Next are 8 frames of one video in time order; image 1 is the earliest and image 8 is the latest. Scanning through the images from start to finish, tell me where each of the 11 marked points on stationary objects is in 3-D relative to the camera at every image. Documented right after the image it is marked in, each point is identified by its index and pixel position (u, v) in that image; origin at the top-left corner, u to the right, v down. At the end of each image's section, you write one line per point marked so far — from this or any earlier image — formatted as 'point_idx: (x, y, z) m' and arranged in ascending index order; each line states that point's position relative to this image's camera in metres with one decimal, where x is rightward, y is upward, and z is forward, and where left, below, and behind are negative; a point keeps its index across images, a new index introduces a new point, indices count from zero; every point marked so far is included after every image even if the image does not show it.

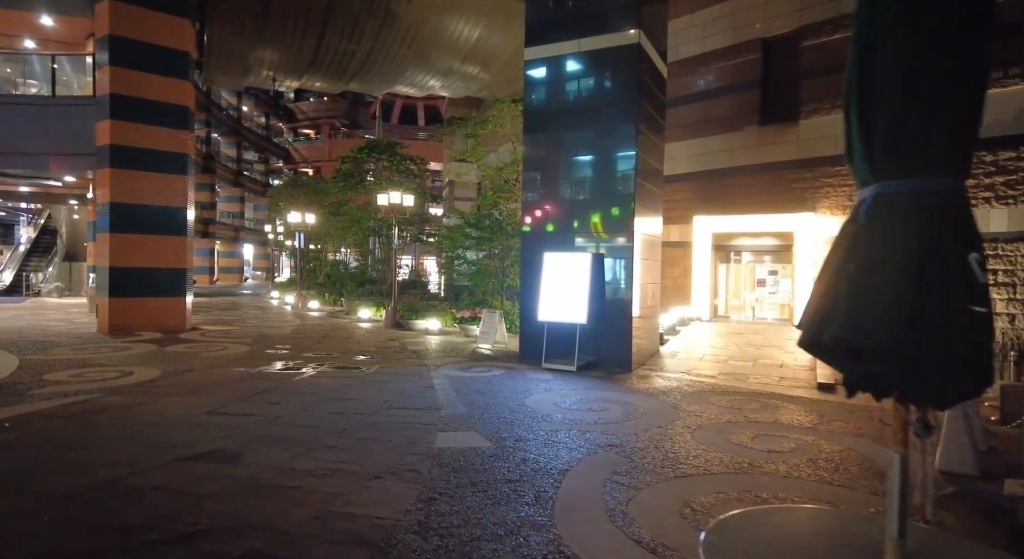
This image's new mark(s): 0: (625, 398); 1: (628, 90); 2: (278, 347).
0: (+1.5, -1.6, +7.7) m
1: (+1.9, +3.4, +10.3) m
2: (-5.0, -1.5, +12.3) m
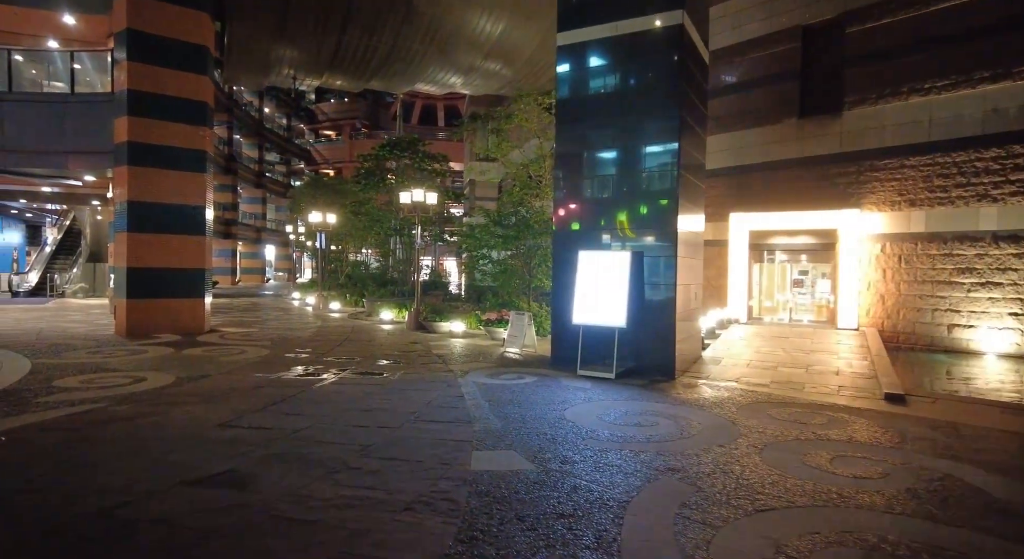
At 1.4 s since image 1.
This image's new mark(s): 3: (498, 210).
0: (+2.0, -1.6, +7.0) m
1: (+2.5, +3.4, +9.5) m
2: (-4.4, -1.5, +11.8) m
3: (-0.4, +2.0, +15.9) m
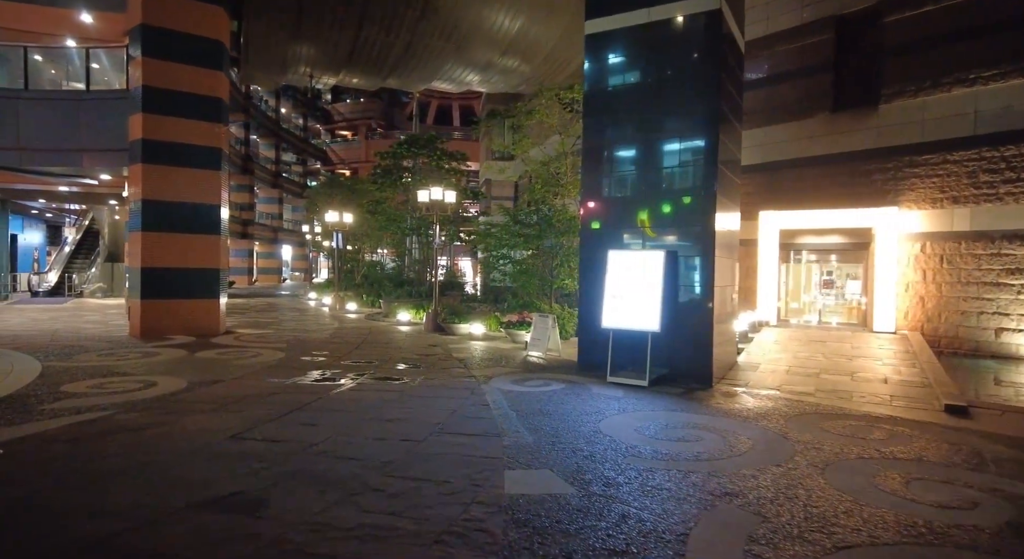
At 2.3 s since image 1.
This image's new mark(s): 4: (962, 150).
0: (+2.3, -1.6, +6.5) m
1: (+2.9, +3.4, +9.0) m
2: (-3.9, -1.5, +11.5) m
3: (+0.2, +1.9, +15.4) m
4: (+10.4, +3.0, +13.2) m
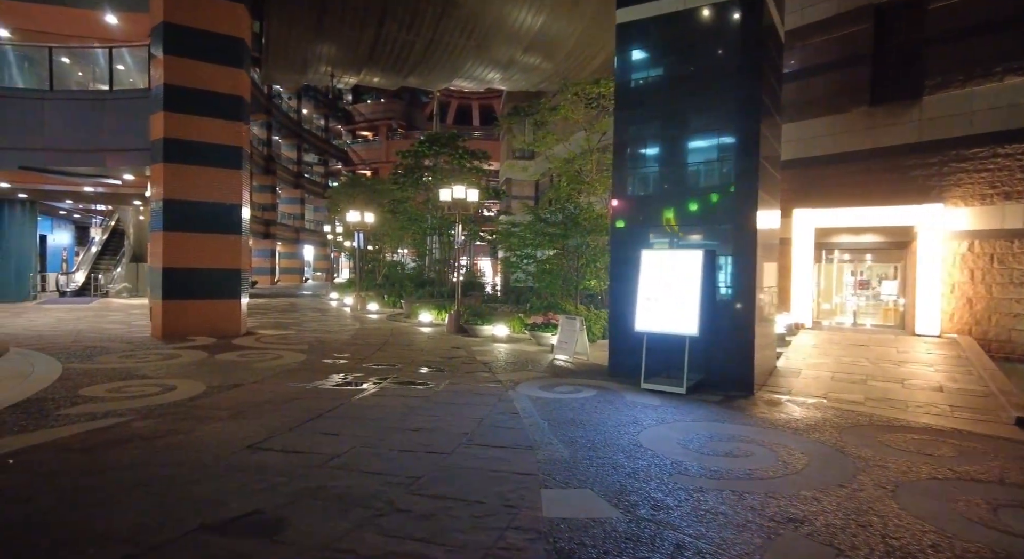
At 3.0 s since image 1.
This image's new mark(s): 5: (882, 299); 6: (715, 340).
0: (+2.7, -1.6, +6.0) m
1: (+3.3, +3.4, +8.5) m
2: (-3.4, -1.5, +11.2) m
3: (+0.8, +1.9, +15.0) m
4: (+10.9, +3.0, +12.4) m
5: (+10.3, -0.5, +15.8) m
6: (+3.0, -0.9, +8.4) m
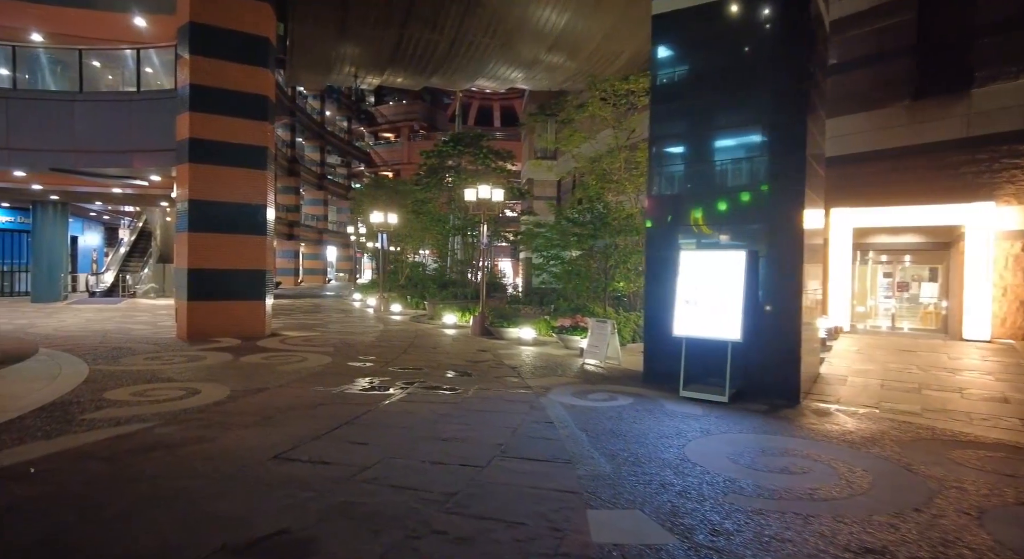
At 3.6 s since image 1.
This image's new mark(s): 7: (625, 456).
0: (+3.0, -1.7, +5.6) m
1: (+3.7, +3.3, +8.1) m
2: (-2.9, -1.5, +11.0) m
3: (+1.5, +1.9, +14.7) m
4: (+11.5, +2.9, +11.7) m
5: (+11.0, -0.6, +15.1) m
6: (+3.4, -0.9, +8.0) m
7: (+1.0, -1.6, +5.3) m
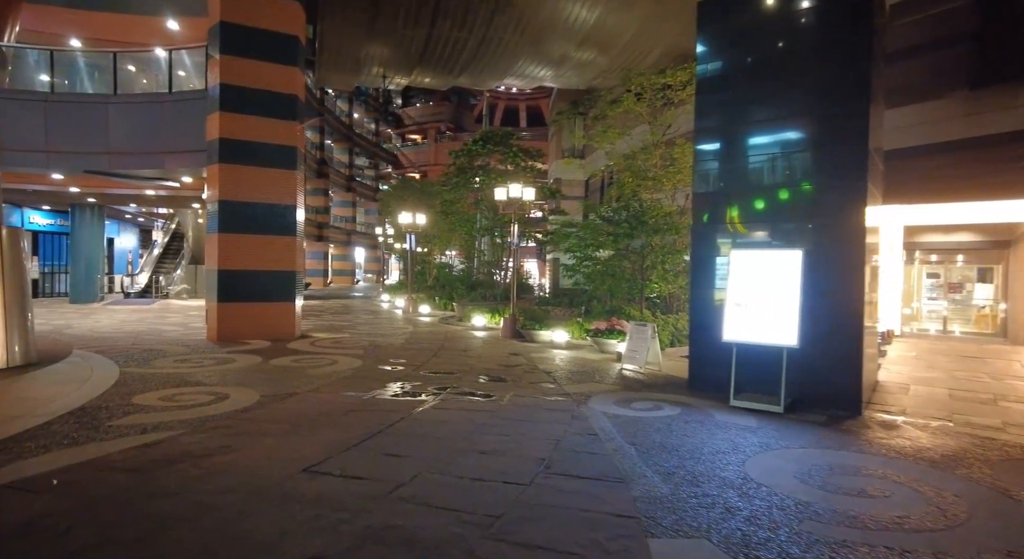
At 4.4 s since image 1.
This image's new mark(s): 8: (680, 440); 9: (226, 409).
0: (+3.4, -1.7, +5.1) m
1: (+4.2, +3.3, +7.5) m
2: (-2.2, -1.6, +10.7) m
3: (+2.3, +1.9, +14.2) m
4: (+12.2, +2.9, +10.8) m
5: (+11.9, -0.6, +14.2) m
6: (+4.0, -0.9, +7.5) m
7: (+1.4, -1.6, +4.8) m
8: (+1.7, -1.6, +5.9) m
9: (-3.4, -1.5, +6.7) m
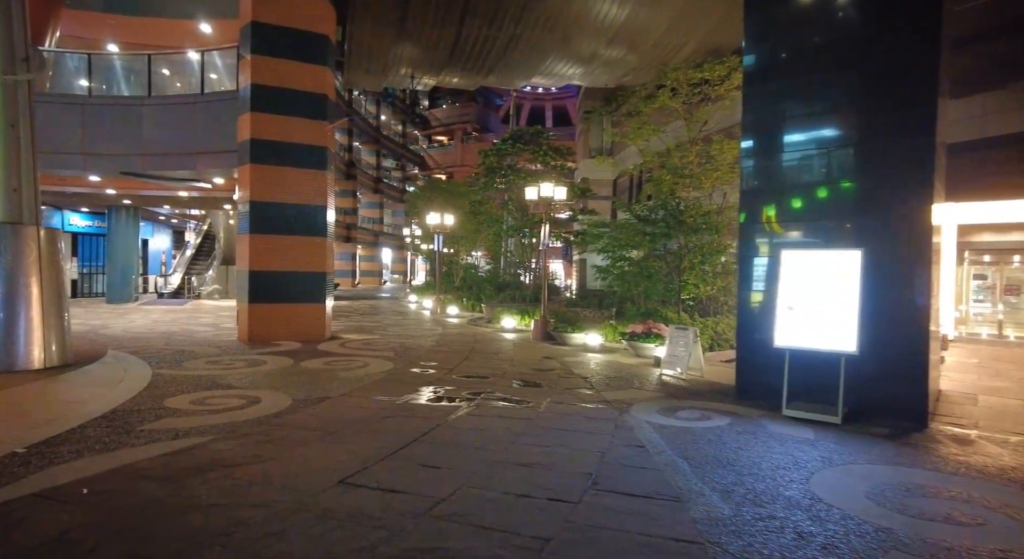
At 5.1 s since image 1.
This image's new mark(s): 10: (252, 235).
0: (+3.8, -1.7, +4.6) m
1: (+4.7, +3.3, +7.0) m
2: (-1.6, -1.6, +10.5) m
3: (+3.1, +1.8, +13.8) m
4: (+12.8, +2.9, +10.0) m
5: (+12.6, -0.7, +13.4) m
6: (+4.4, -1.0, +7.0) m
7: (+1.8, -1.7, +4.4) m
8: (+2.1, -1.7, +5.5) m
9: (-2.9, -1.5, +6.5) m
10: (-5.7, +1.0, +12.6) m
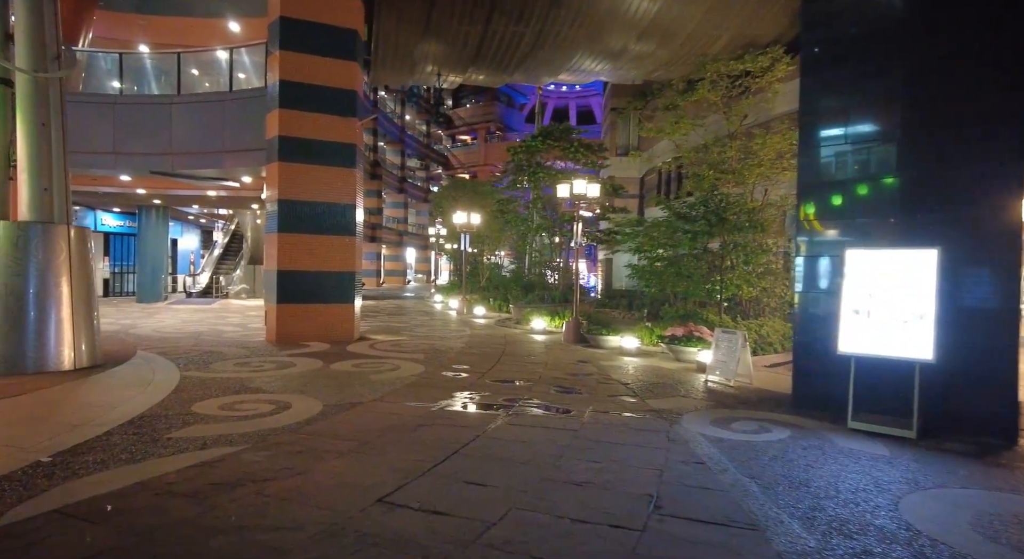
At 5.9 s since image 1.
0: (+4.2, -1.7, +4.0) m
1: (+5.2, +3.3, +6.4) m
2: (-1.0, -1.6, +10.1) m
3: (+3.8, +1.8, +13.2) m
4: (+13.4, +2.8, +9.0) m
5: (+13.3, -0.7, +12.4) m
6: (+4.9, -1.0, +6.4) m
7: (+2.2, -1.7, +4.0) m
8: (+2.6, -1.7, +5.0) m
9: (-2.5, -1.5, +6.2) m
10: (-5.0, +1.0, +12.4) m
